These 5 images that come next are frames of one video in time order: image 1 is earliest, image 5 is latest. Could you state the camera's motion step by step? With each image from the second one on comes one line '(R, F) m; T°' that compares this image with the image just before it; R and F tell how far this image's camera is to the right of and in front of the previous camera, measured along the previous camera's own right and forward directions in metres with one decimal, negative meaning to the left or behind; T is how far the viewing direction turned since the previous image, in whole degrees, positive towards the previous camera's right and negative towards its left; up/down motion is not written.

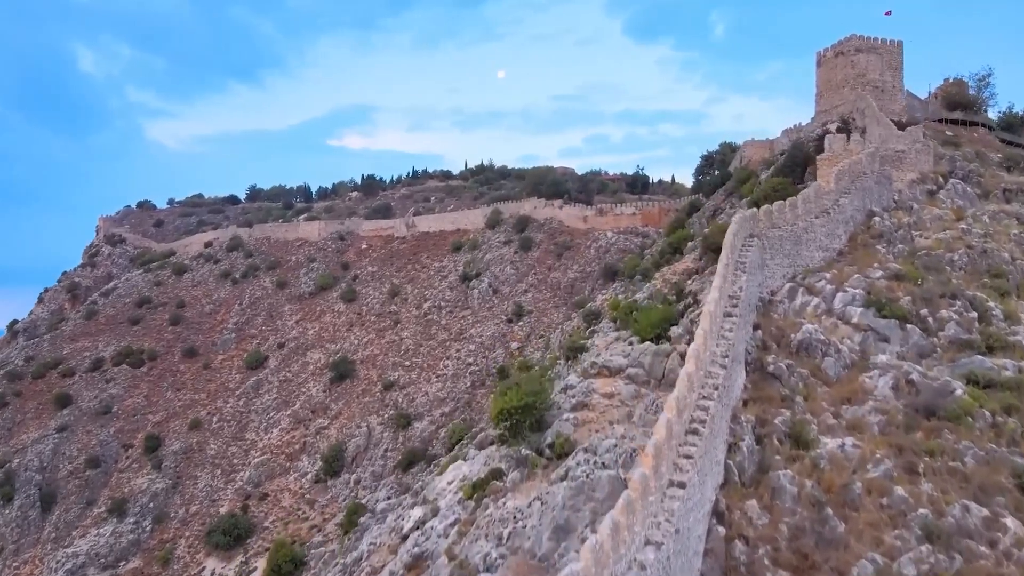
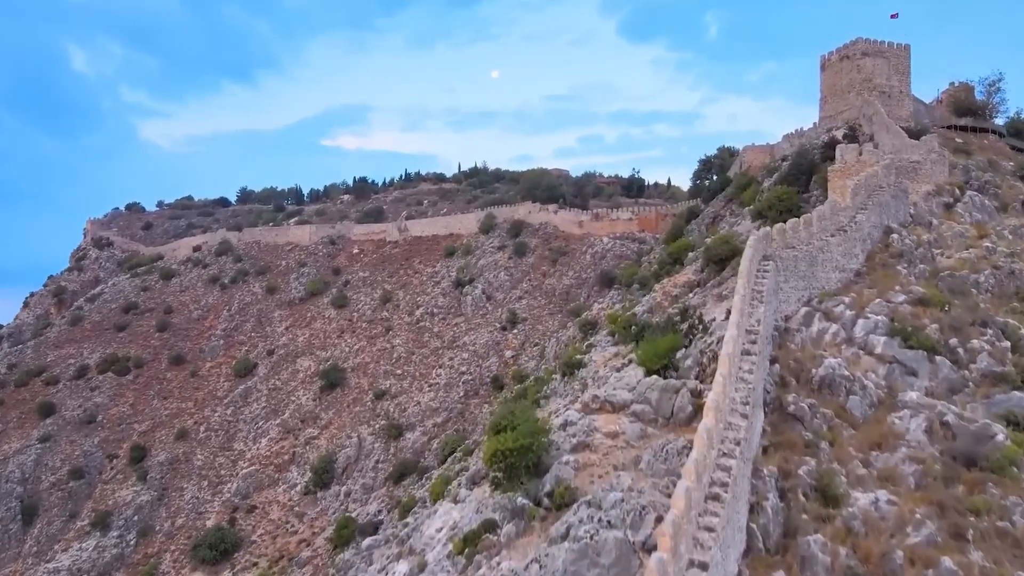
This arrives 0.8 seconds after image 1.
(0.0, +0.7) m; 0°
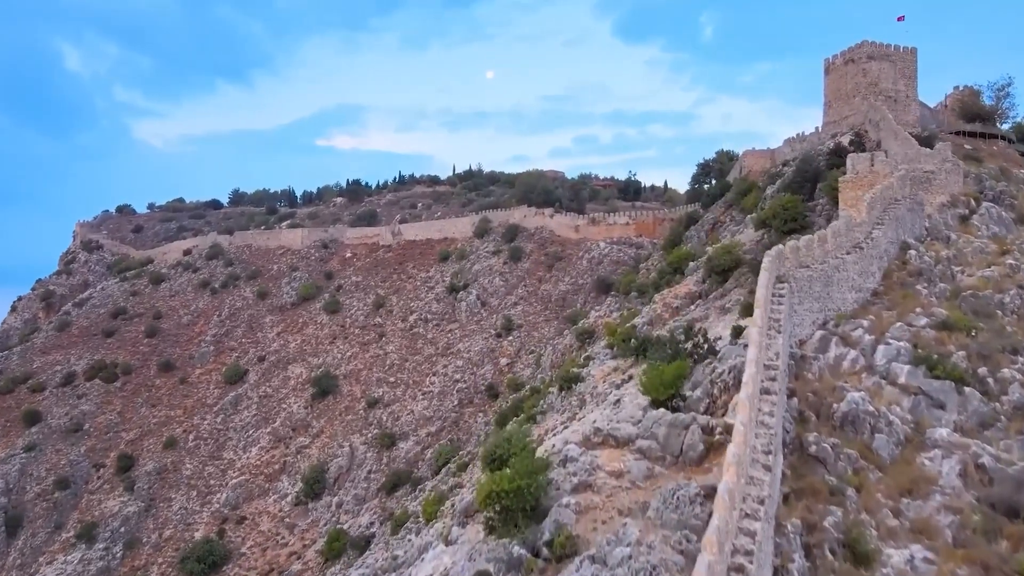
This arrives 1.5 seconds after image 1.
(0.0, +0.6) m; 0°
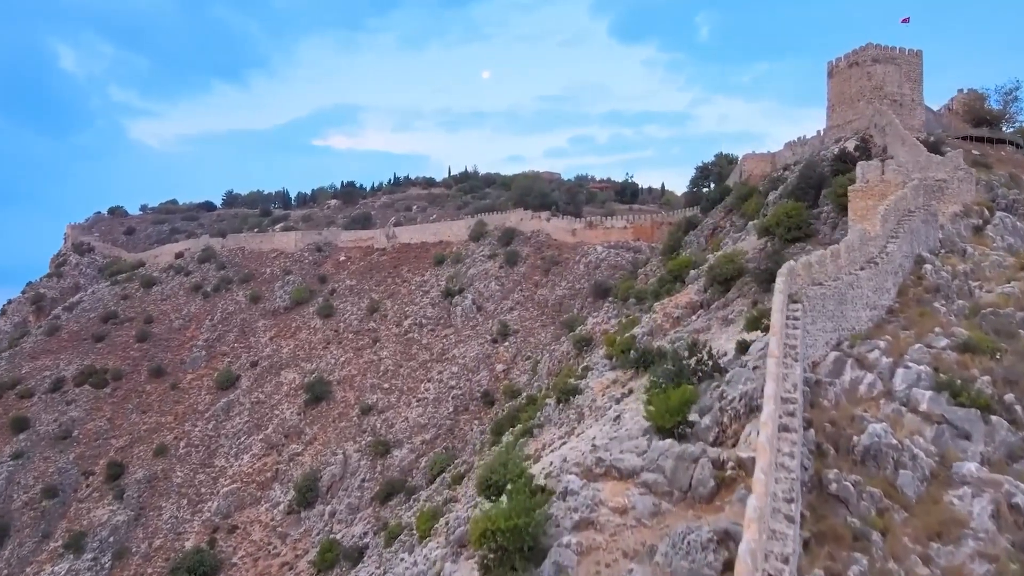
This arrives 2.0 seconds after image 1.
(0.0, +0.5) m; 0°
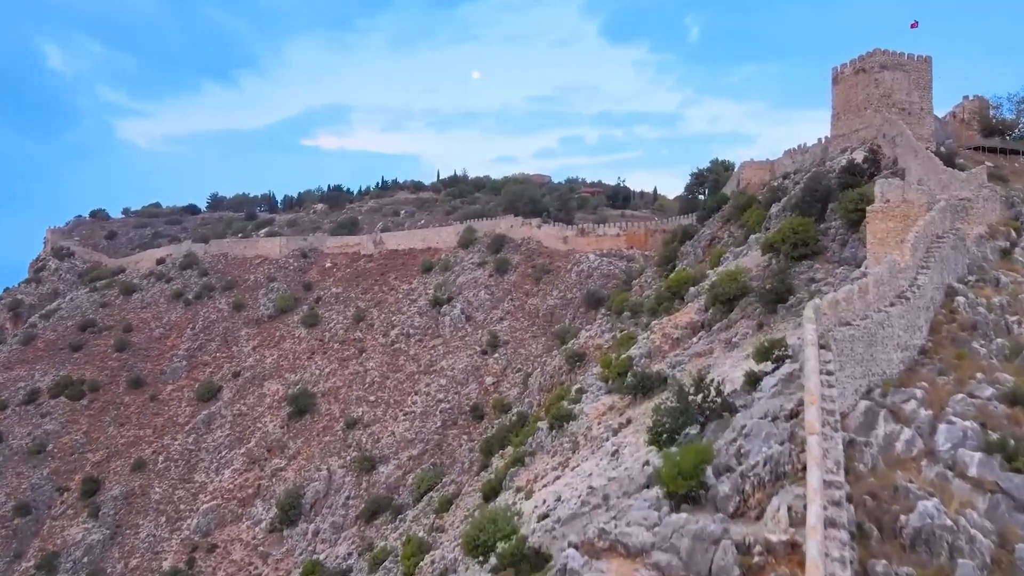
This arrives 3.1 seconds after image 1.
(0.0, +0.9) m; +1°
